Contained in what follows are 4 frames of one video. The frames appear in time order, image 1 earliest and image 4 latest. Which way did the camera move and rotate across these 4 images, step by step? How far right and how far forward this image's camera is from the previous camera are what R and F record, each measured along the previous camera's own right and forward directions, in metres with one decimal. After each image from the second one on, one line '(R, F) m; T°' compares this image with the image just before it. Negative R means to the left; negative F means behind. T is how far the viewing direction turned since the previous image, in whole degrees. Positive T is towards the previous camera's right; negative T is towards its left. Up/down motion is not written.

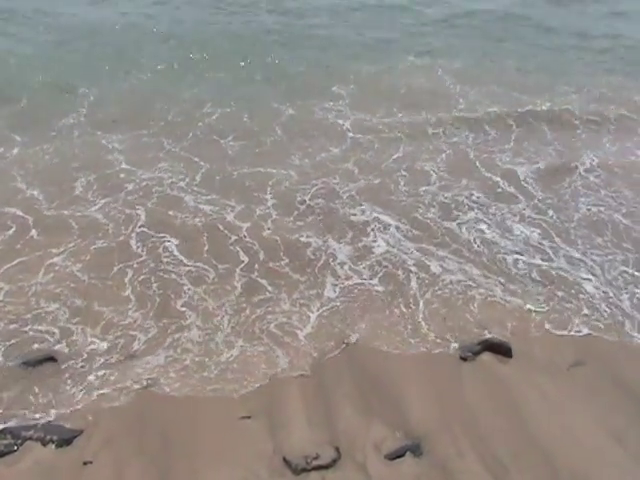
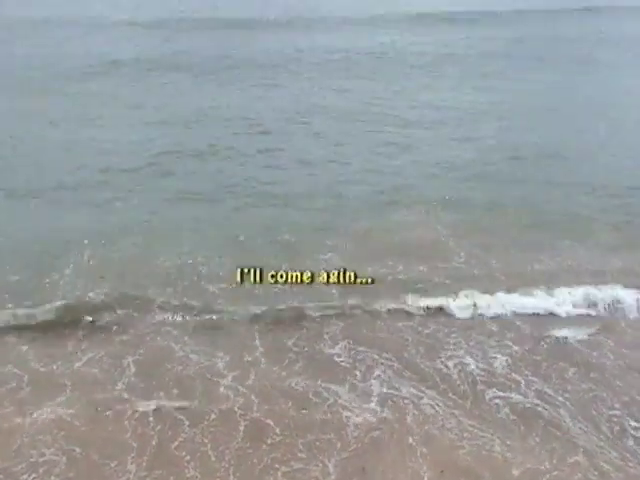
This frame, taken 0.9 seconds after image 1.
(-0.1, -0.1) m; +1°
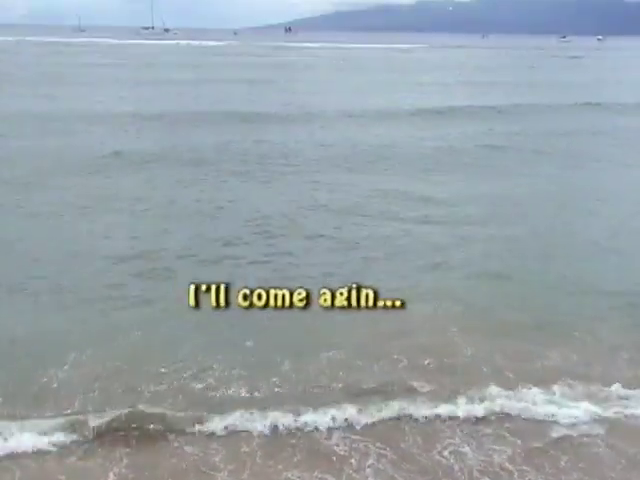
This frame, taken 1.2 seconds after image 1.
(-0.1, -0.3) m; +1°
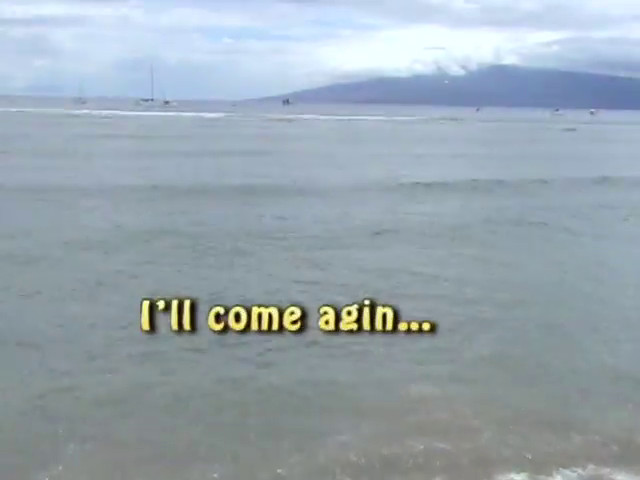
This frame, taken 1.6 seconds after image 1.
(-0.4, +0.3) m; 0°
